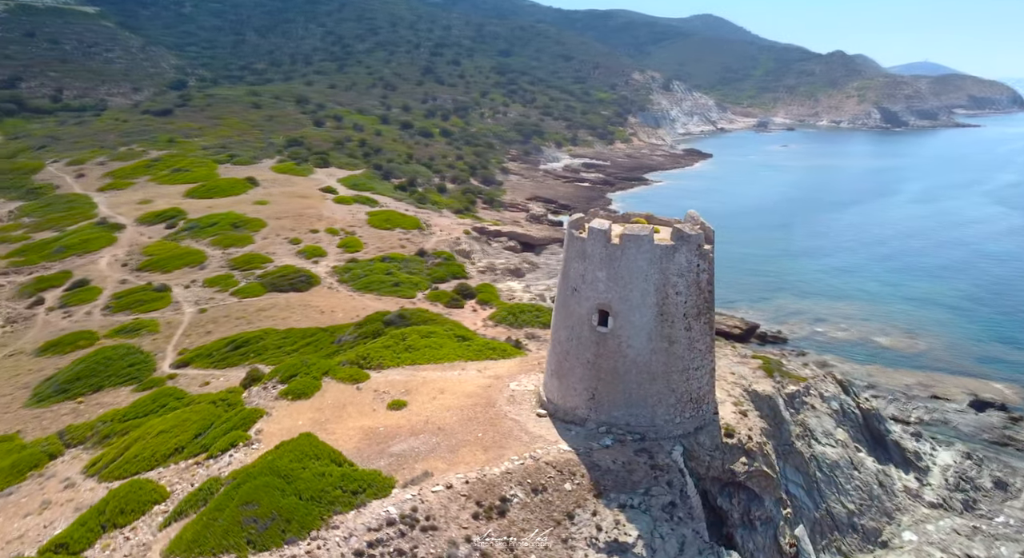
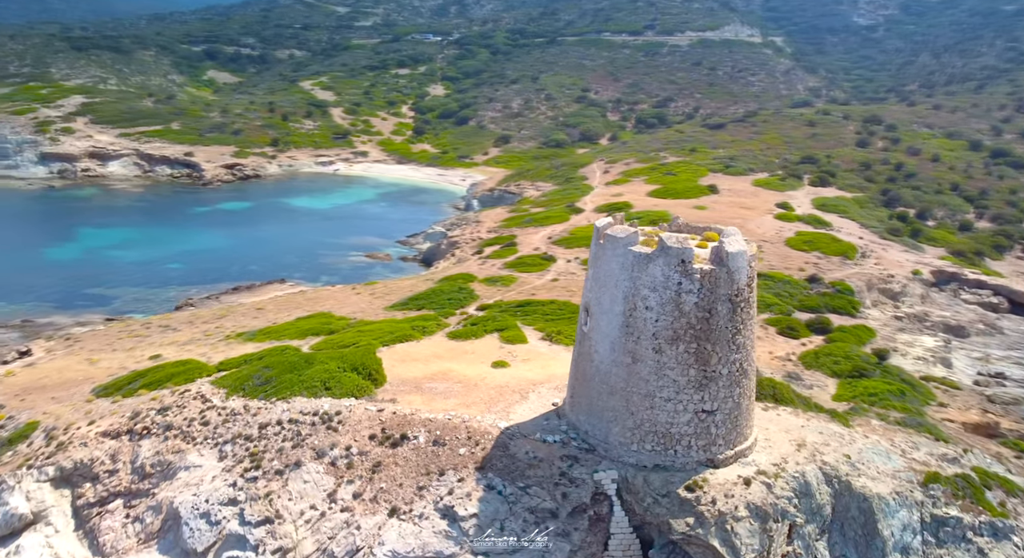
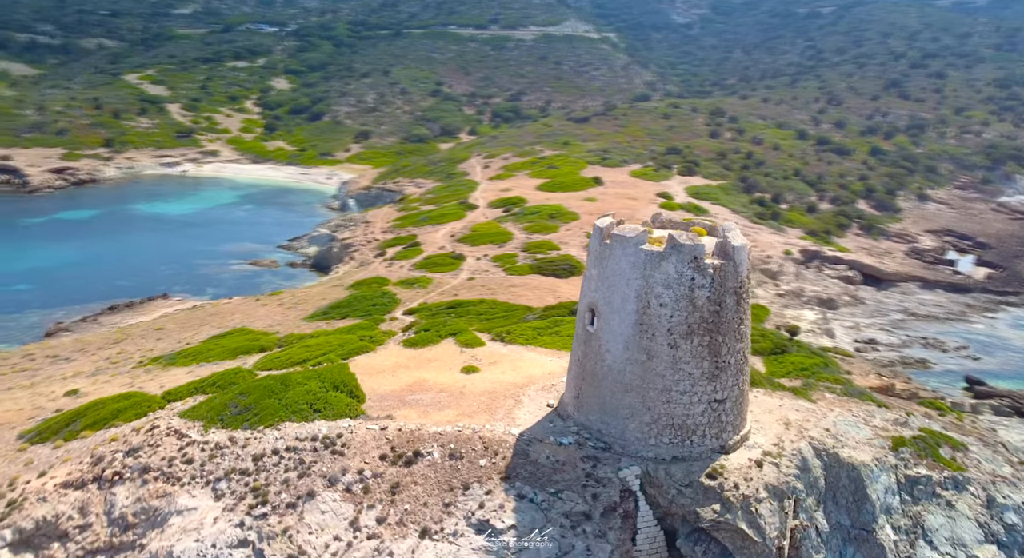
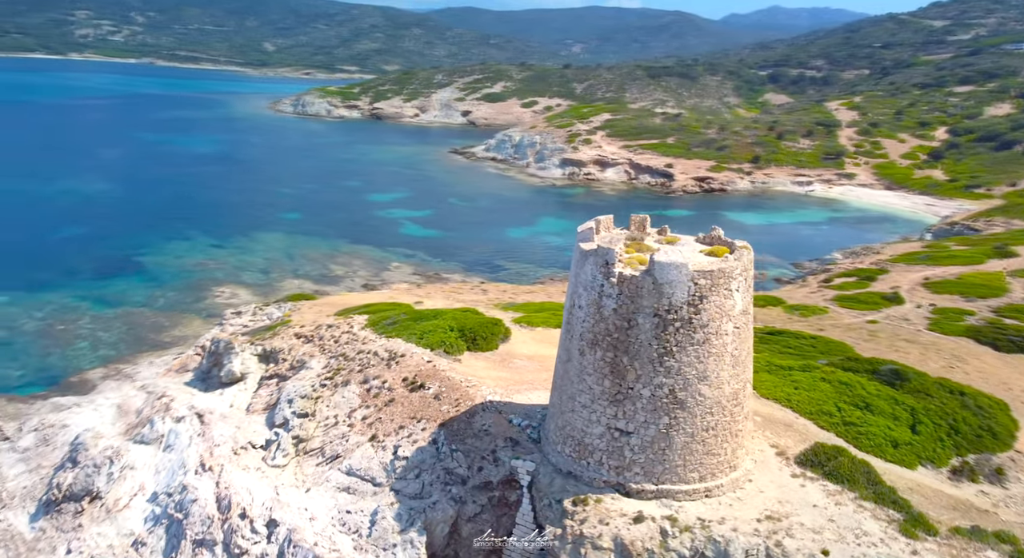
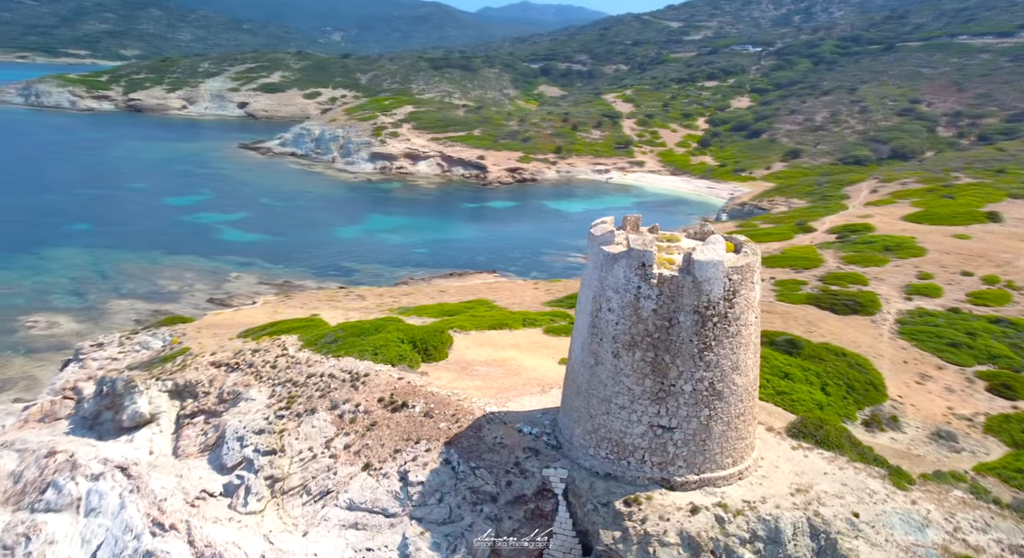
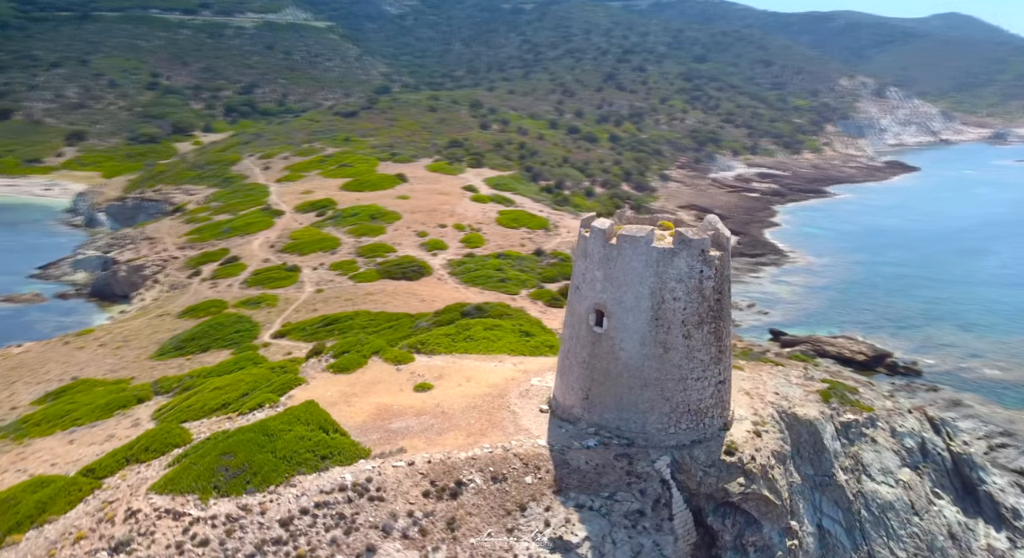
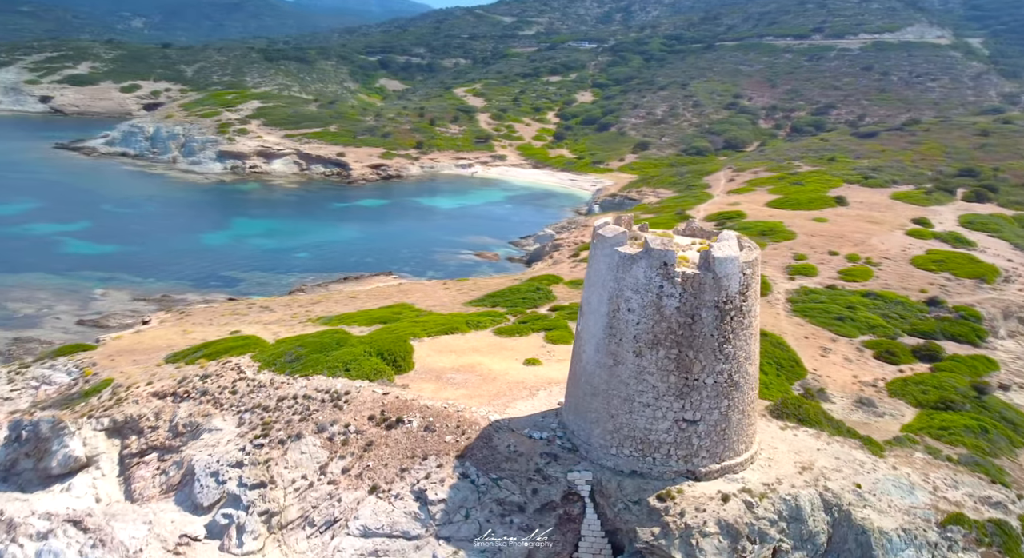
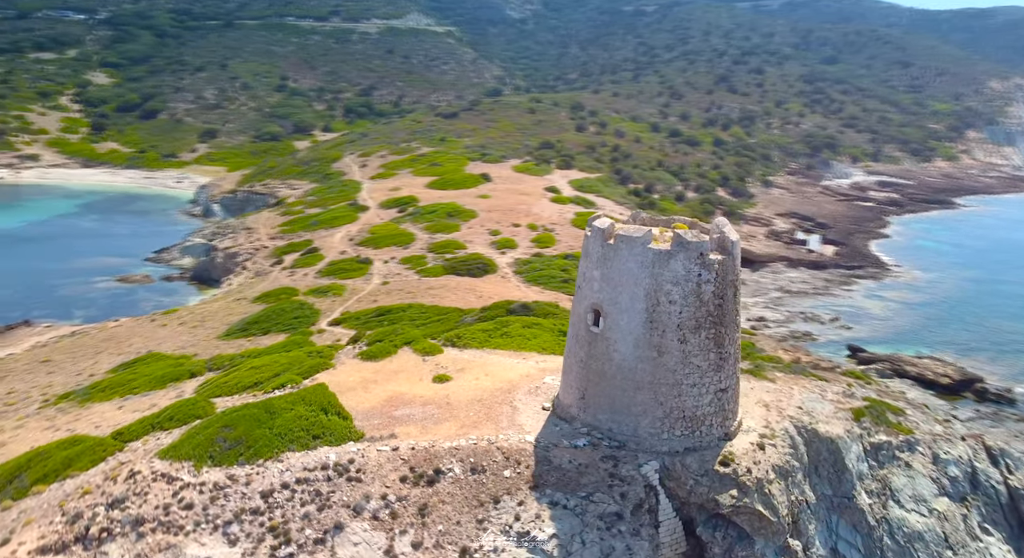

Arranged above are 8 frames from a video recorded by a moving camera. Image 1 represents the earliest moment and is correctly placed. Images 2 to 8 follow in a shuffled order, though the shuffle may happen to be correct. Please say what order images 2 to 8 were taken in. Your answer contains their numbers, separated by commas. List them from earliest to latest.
6, 8, 3, 2, 7, 5, 4
